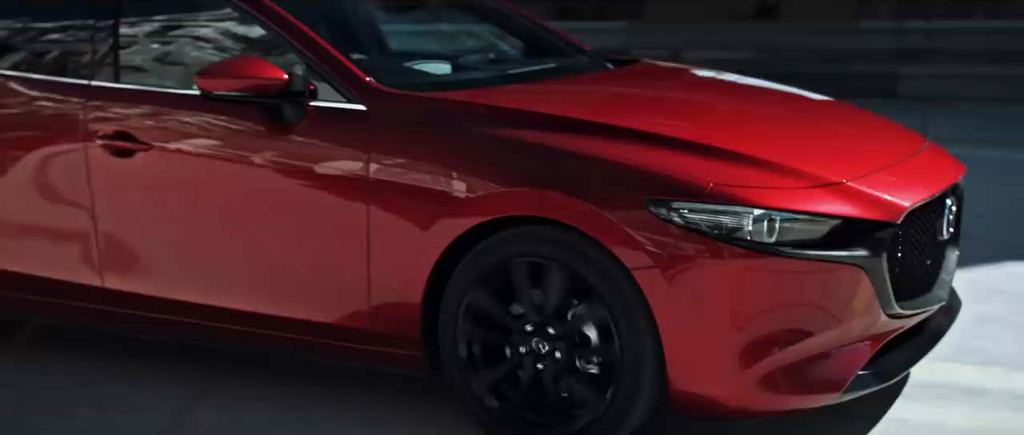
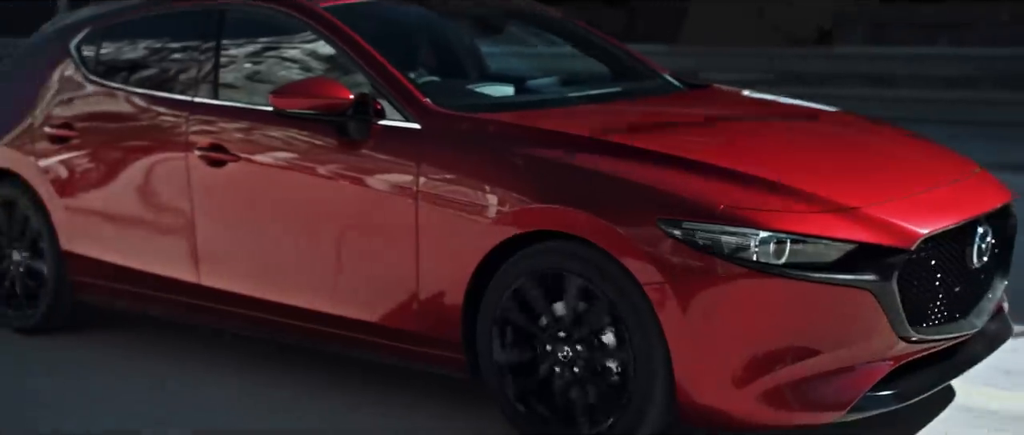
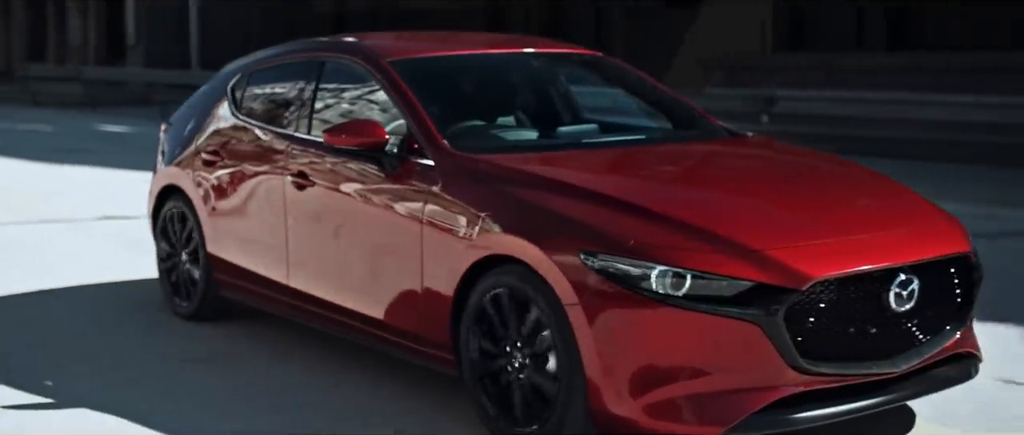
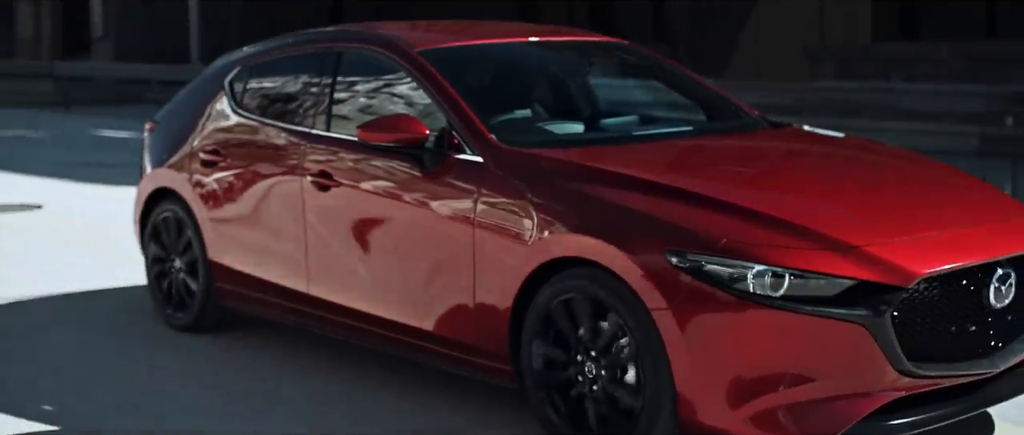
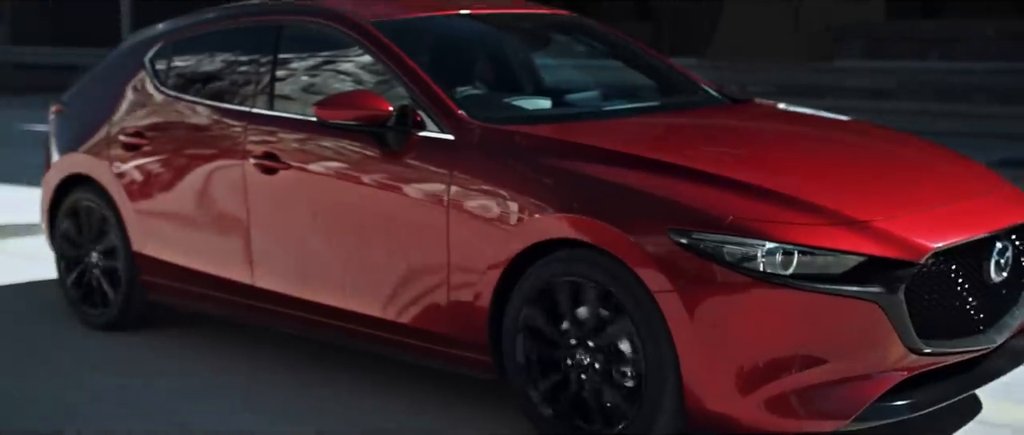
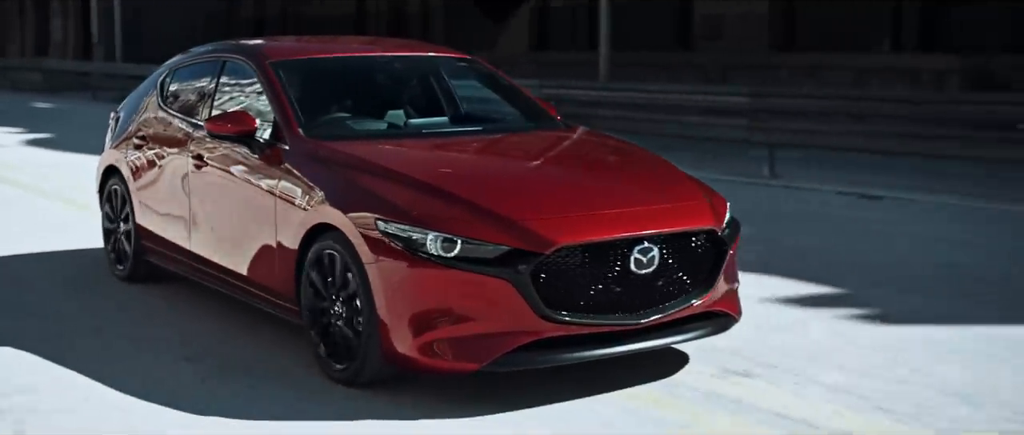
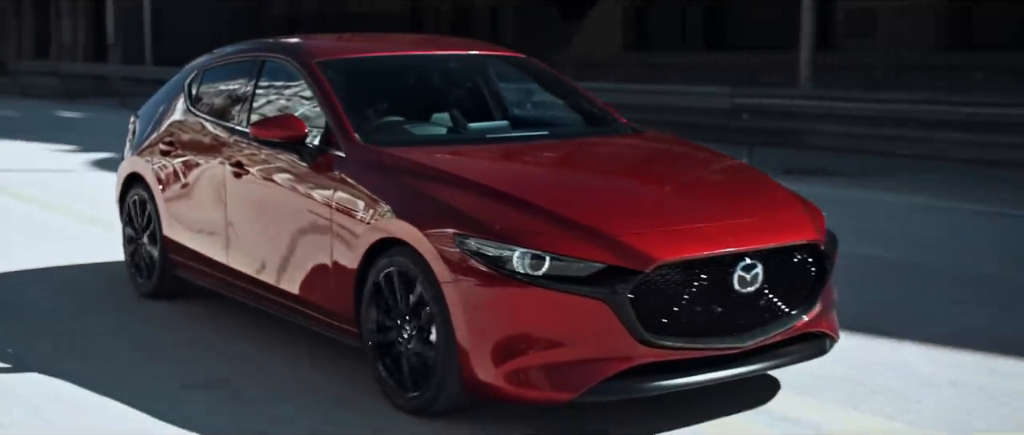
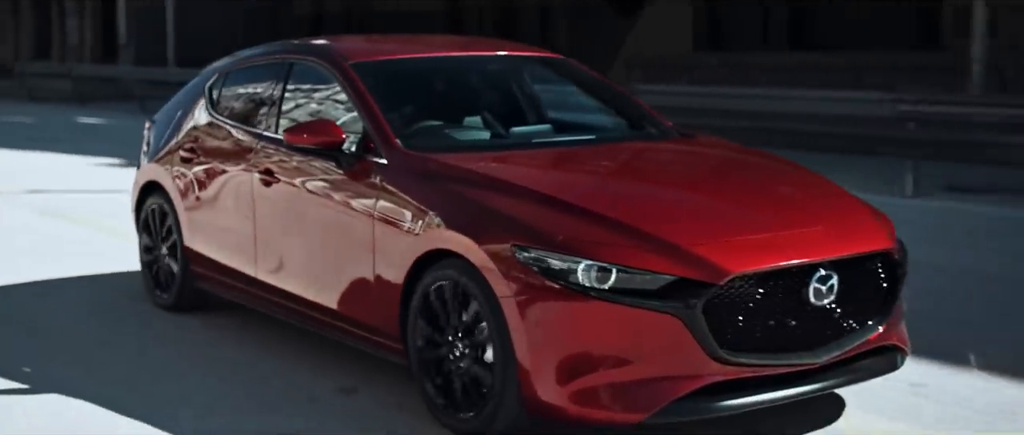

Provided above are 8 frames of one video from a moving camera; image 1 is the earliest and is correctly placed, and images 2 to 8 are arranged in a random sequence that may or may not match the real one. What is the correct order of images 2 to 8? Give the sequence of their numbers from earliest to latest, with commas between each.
2, 5, 4, 3, 8, 7, 6
